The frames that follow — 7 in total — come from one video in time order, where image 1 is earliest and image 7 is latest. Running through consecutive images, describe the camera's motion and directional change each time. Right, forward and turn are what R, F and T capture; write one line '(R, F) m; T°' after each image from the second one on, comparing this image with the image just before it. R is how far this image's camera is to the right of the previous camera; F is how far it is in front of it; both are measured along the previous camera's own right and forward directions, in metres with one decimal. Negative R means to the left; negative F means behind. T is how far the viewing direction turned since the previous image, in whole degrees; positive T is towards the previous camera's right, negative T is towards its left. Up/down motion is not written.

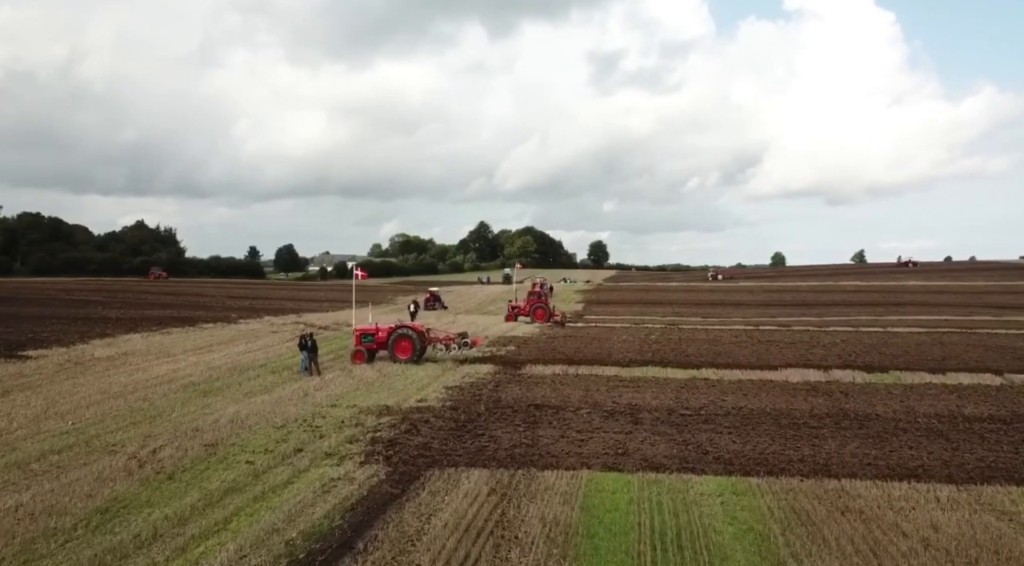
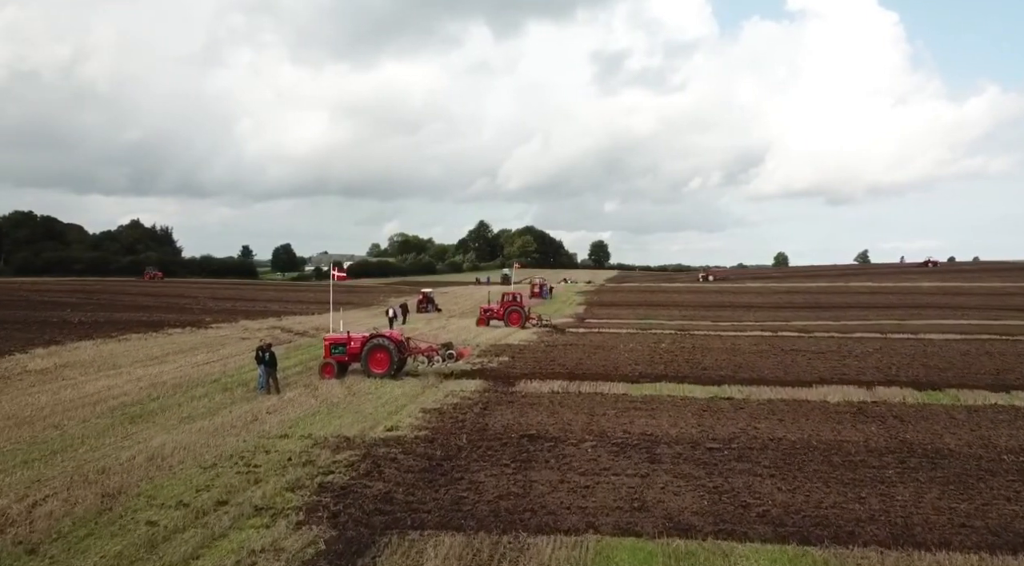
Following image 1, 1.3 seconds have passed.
(+0.2, +2.8) m; 0°
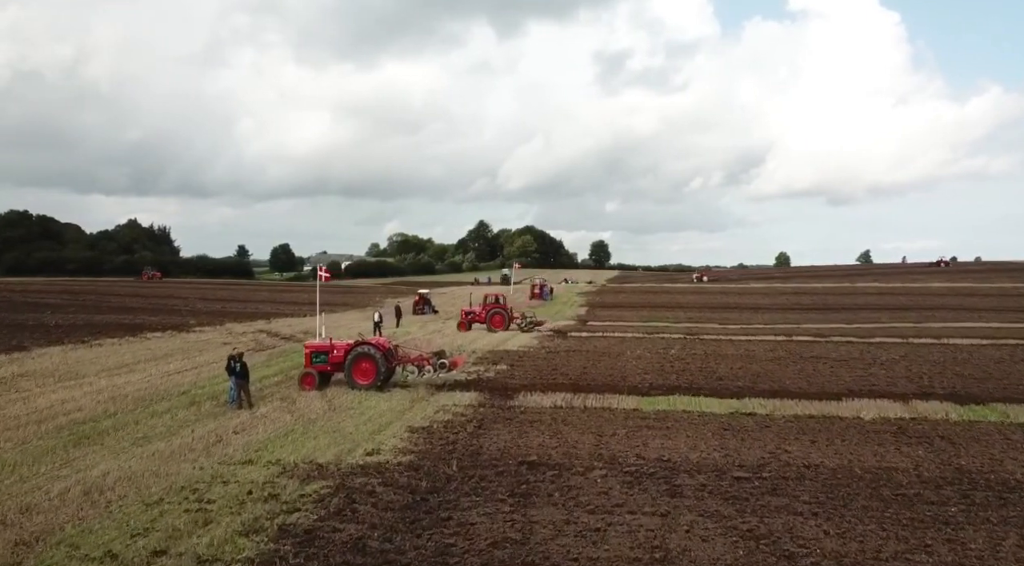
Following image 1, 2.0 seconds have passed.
(0.0, +1.7) m; 0°
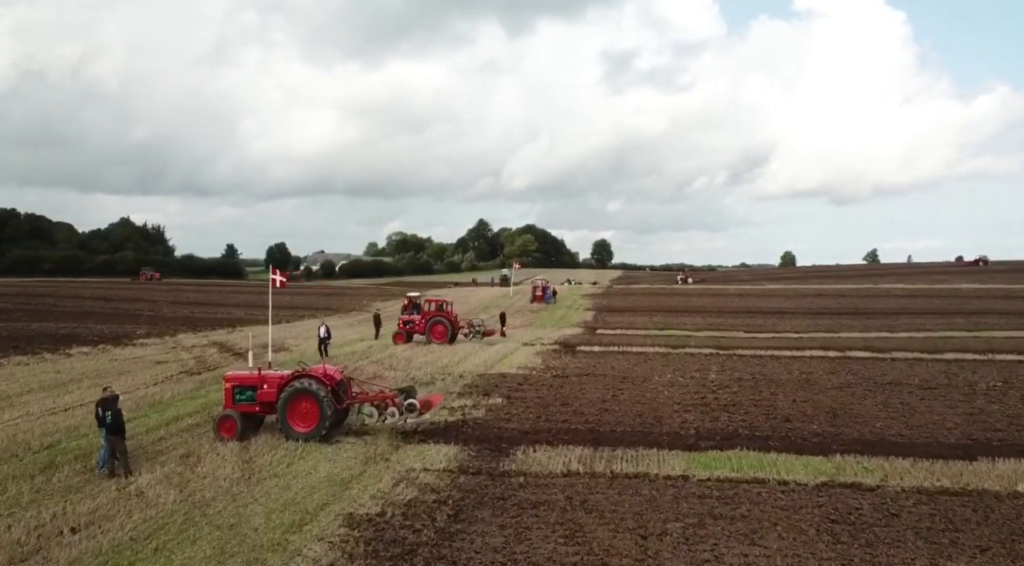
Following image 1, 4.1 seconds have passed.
(+0.1, +4.7) m; 0°
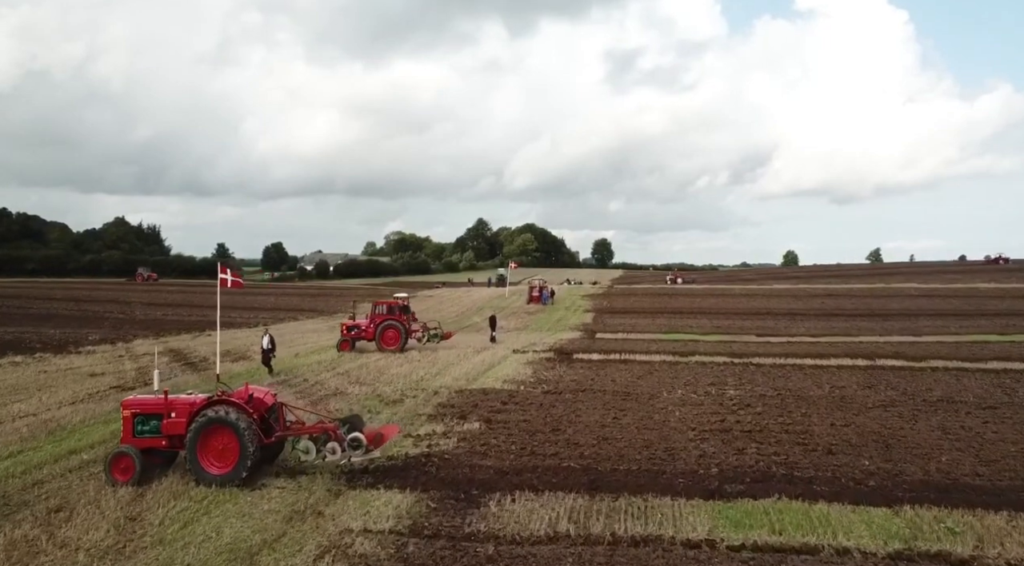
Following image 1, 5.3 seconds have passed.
(+0.3, +2.7) m; 0°
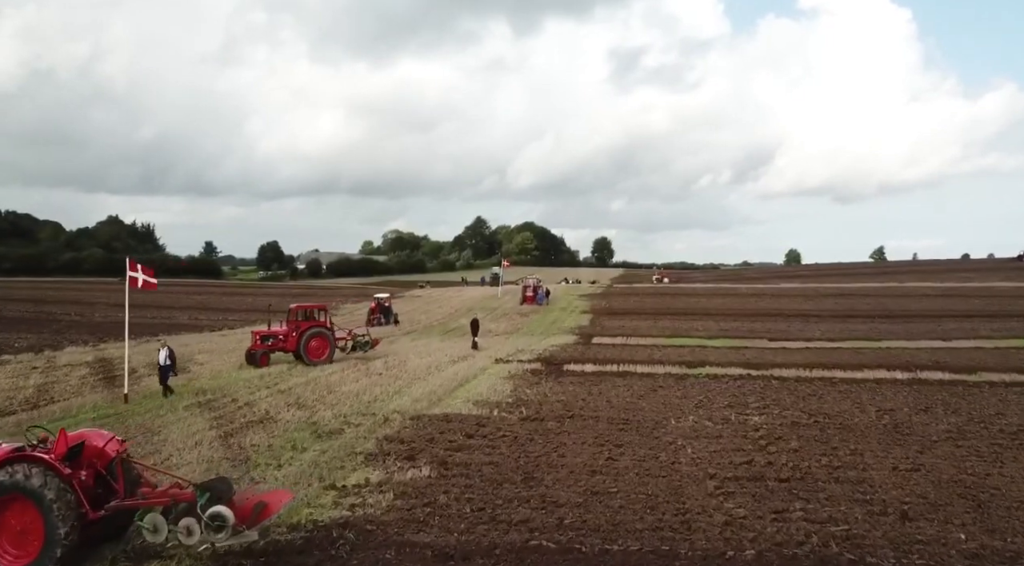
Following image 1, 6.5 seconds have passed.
(+0.5, +3.2) m; 0°
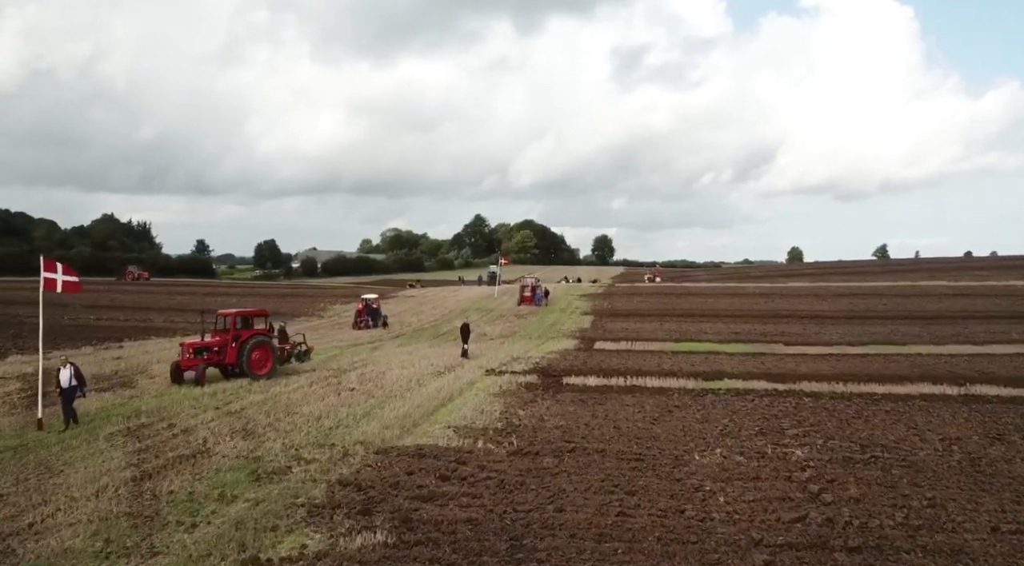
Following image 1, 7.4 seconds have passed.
(+0.2, +2.3) m; 0°
